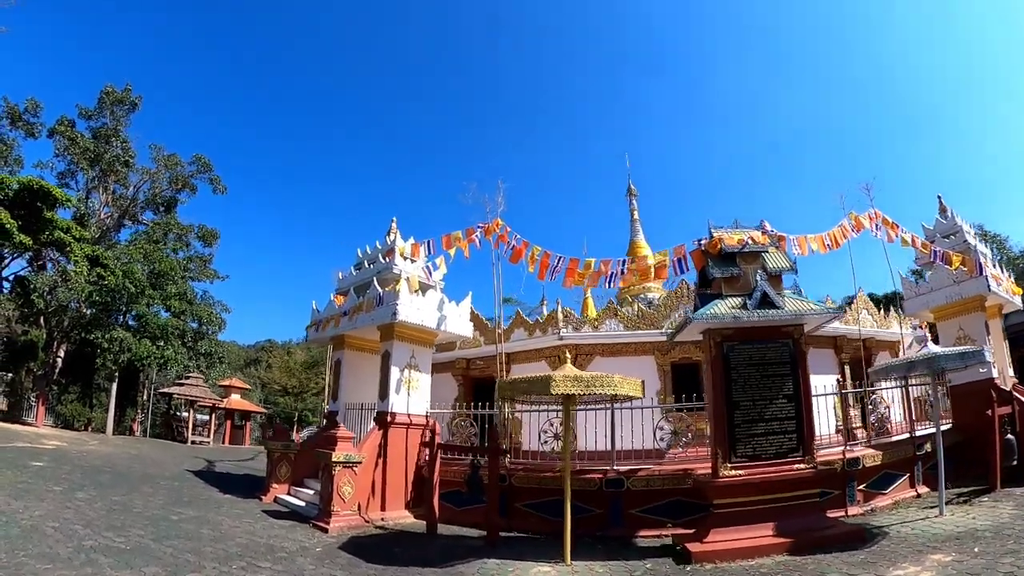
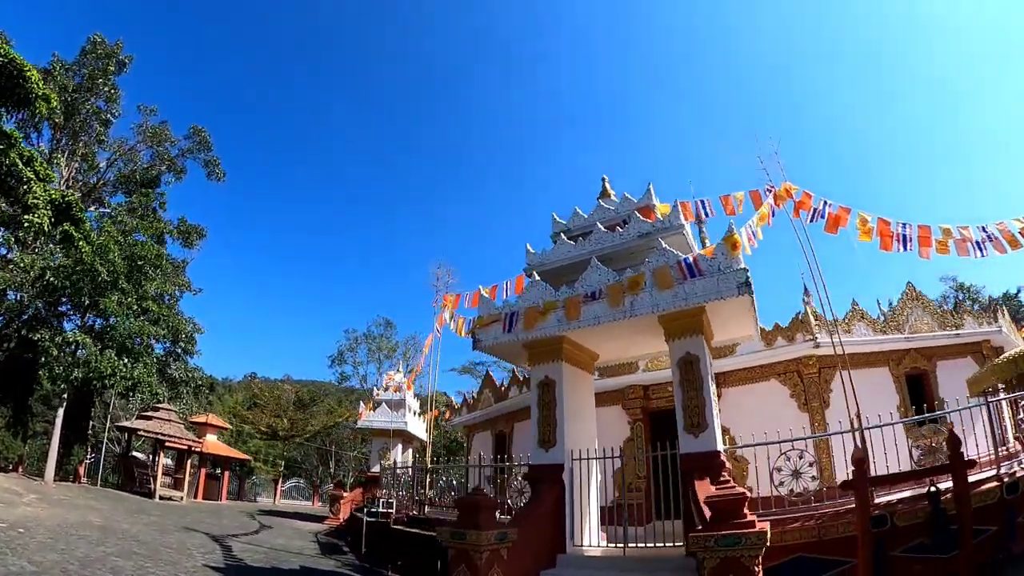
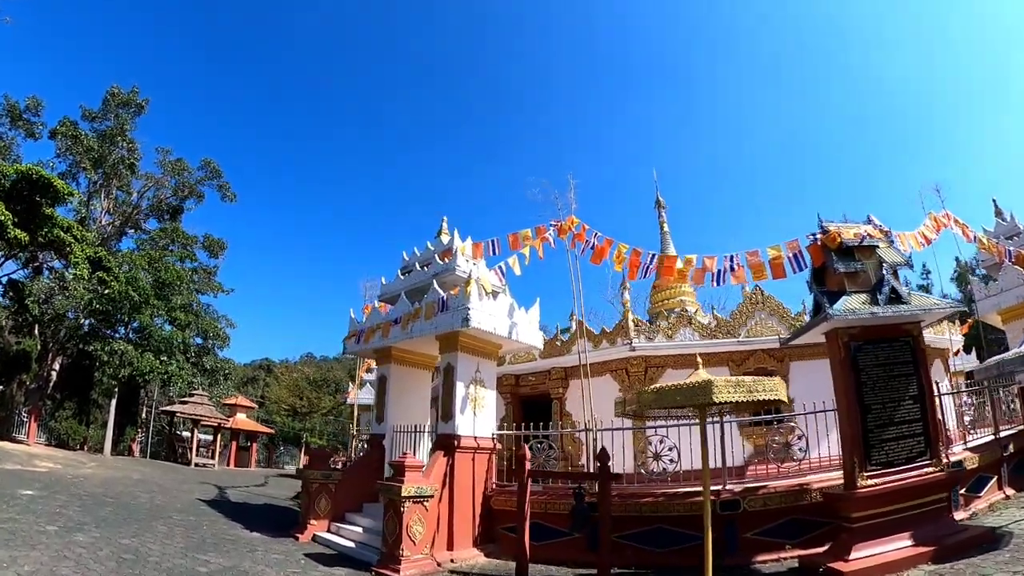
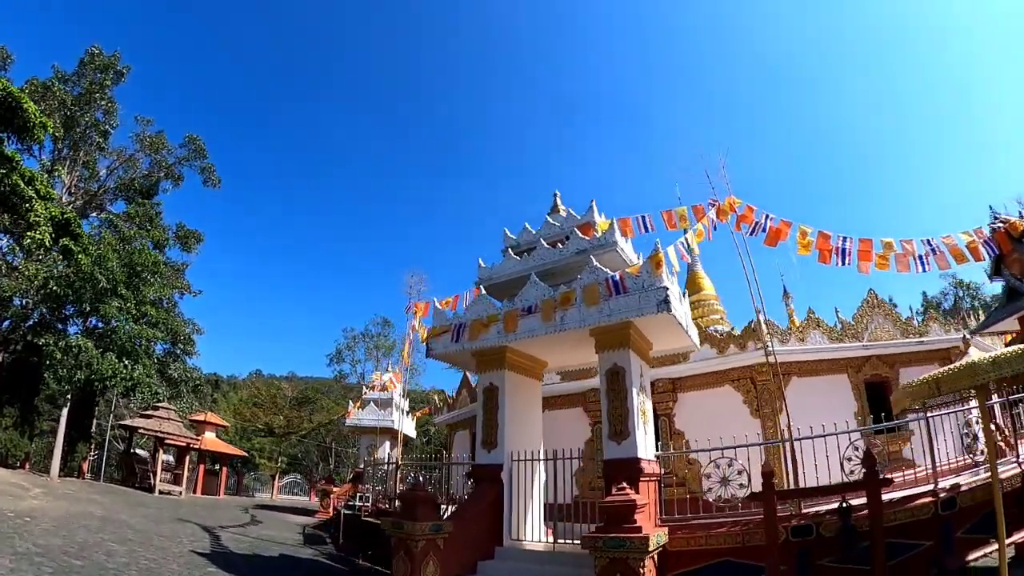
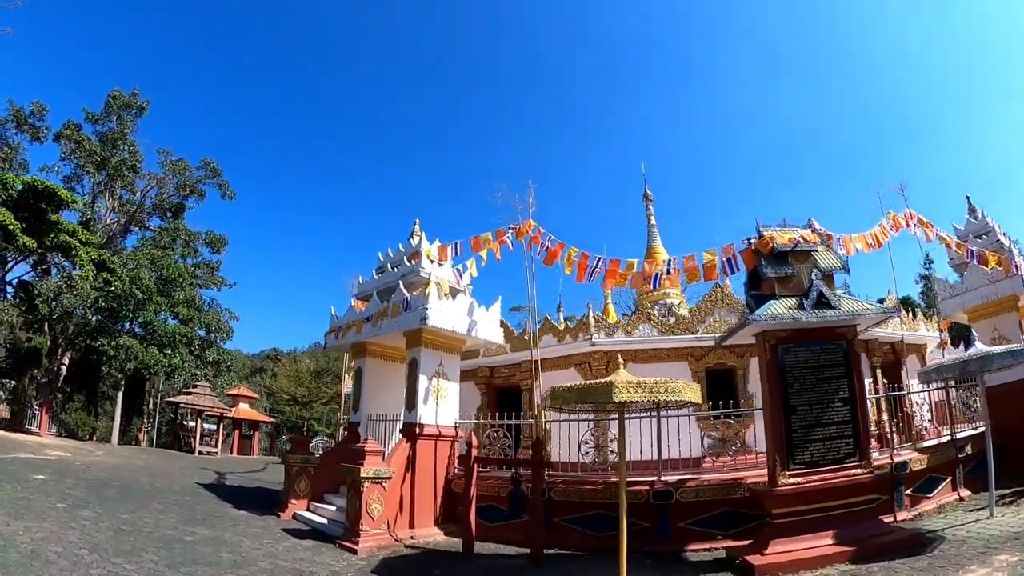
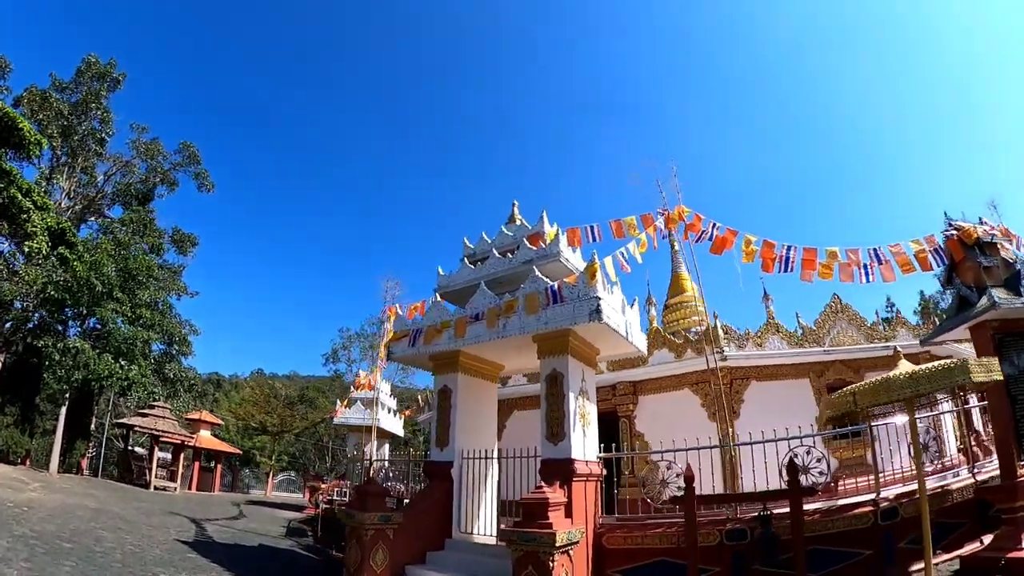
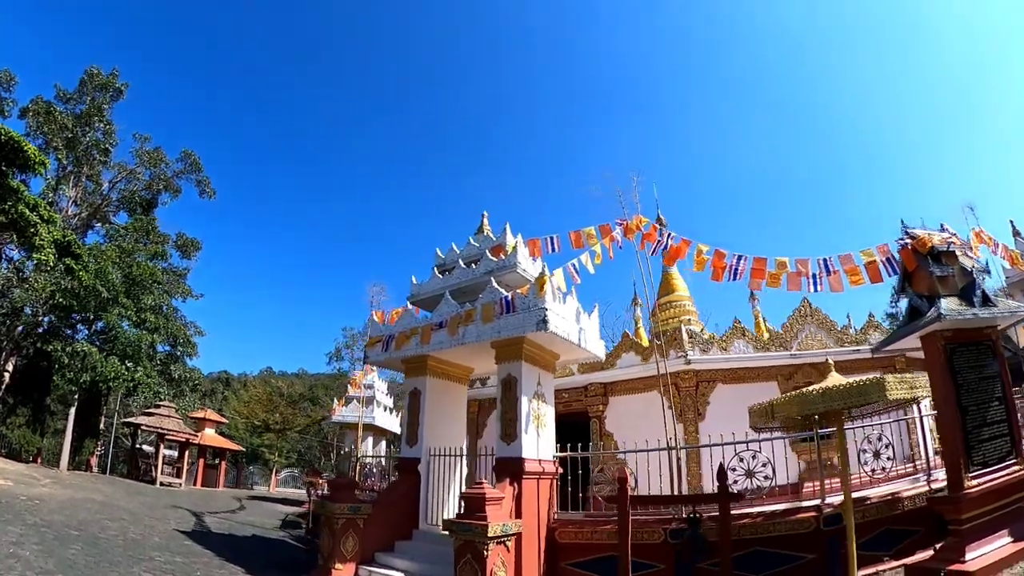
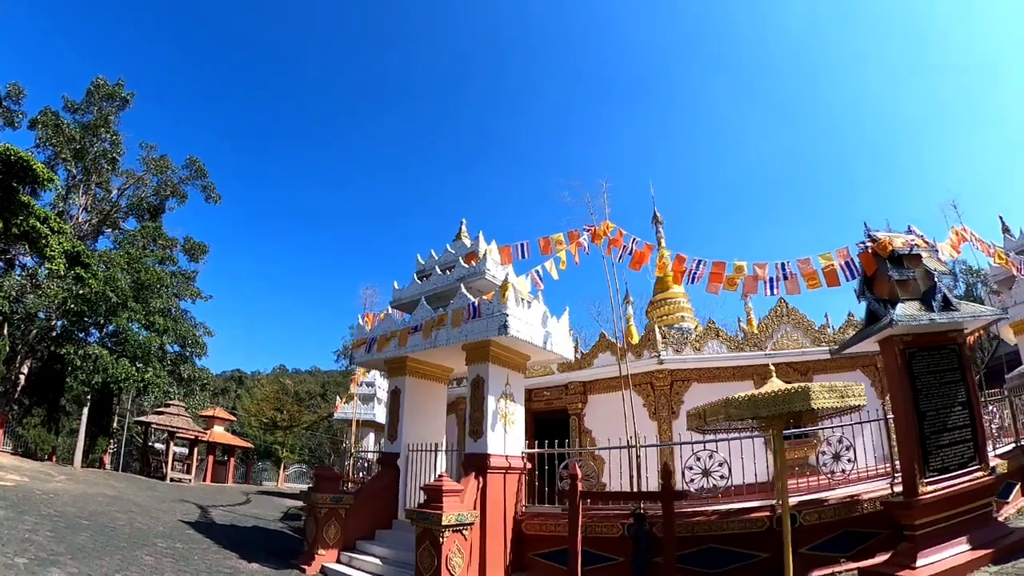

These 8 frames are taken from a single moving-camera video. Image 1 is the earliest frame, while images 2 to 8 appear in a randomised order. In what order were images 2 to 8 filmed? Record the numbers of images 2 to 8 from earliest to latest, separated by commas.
5, 3, 8, 7, 6, 4, 2
